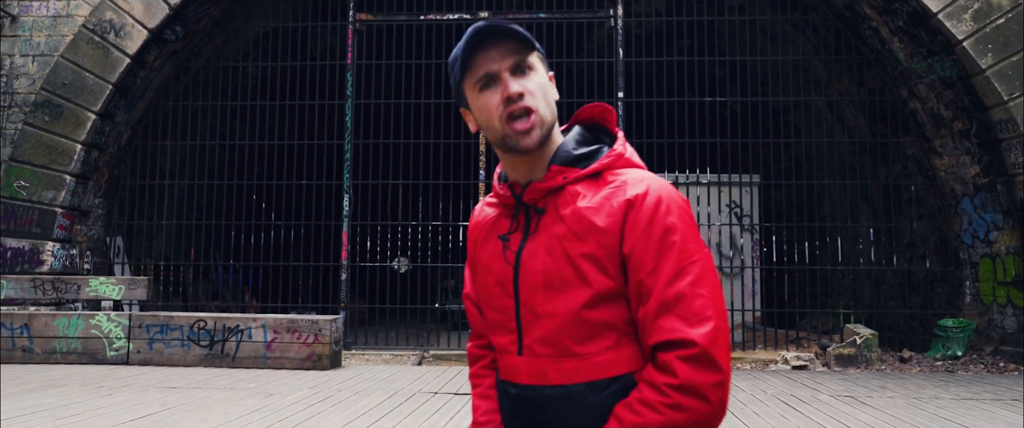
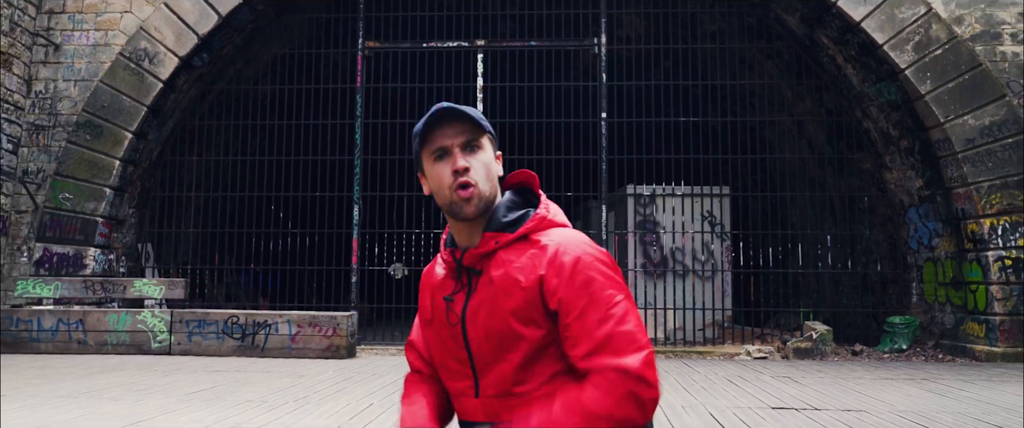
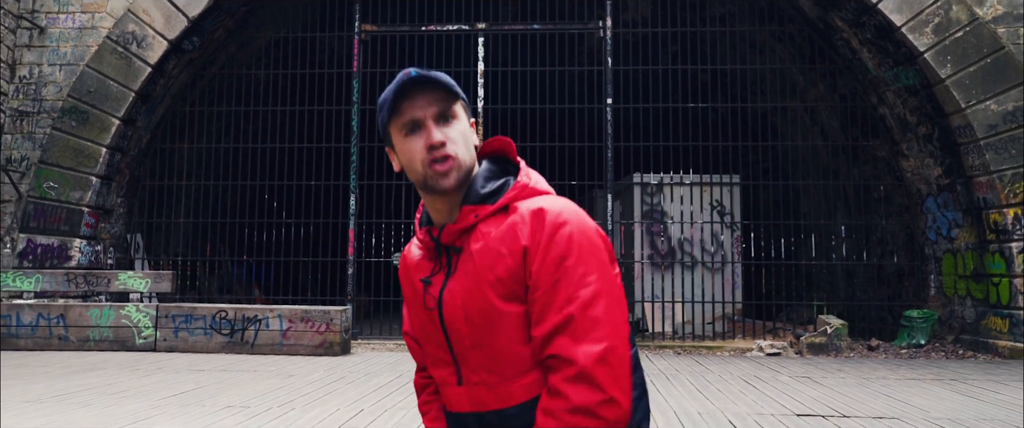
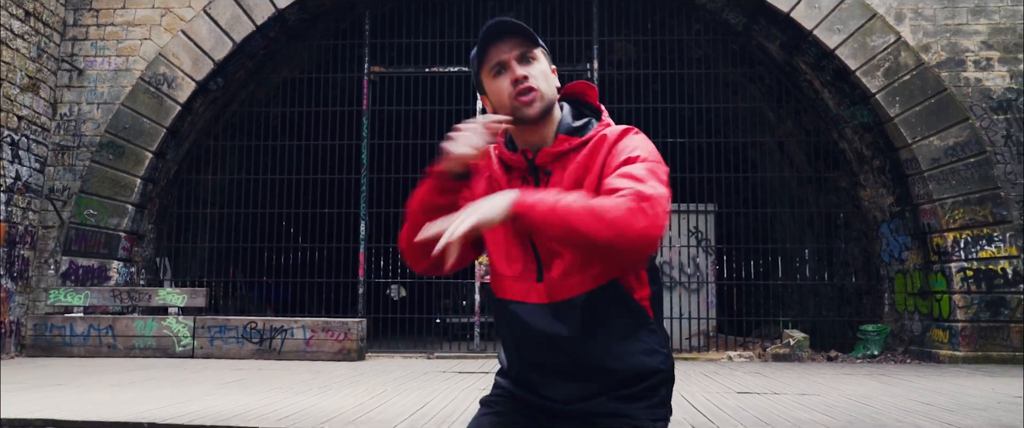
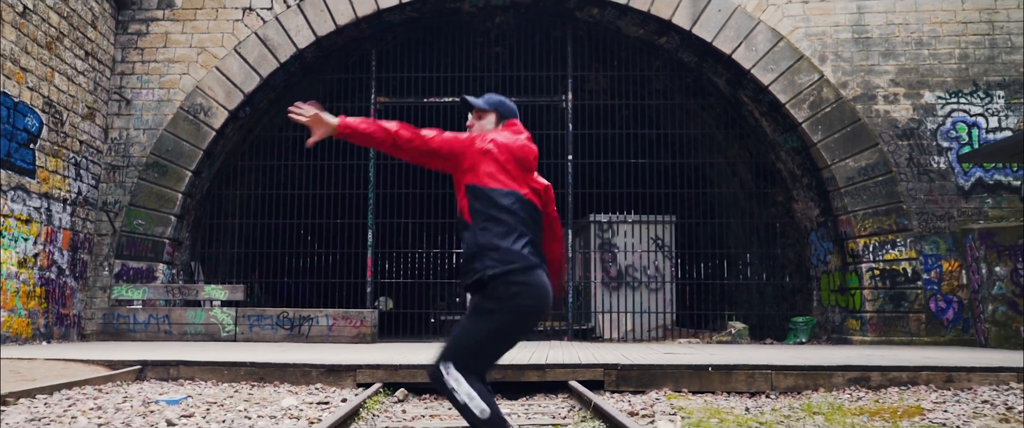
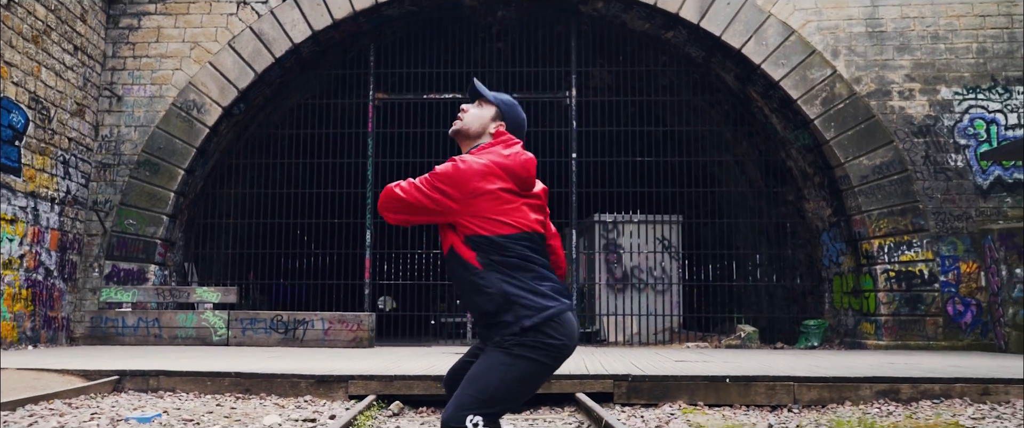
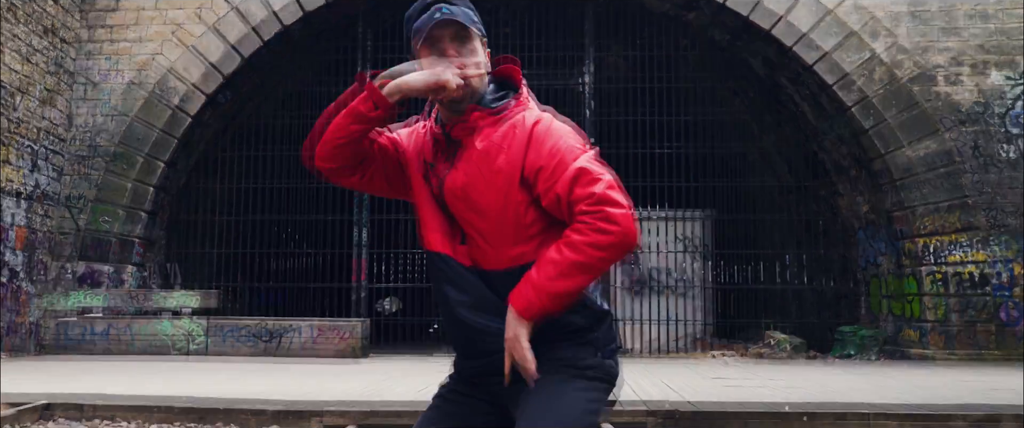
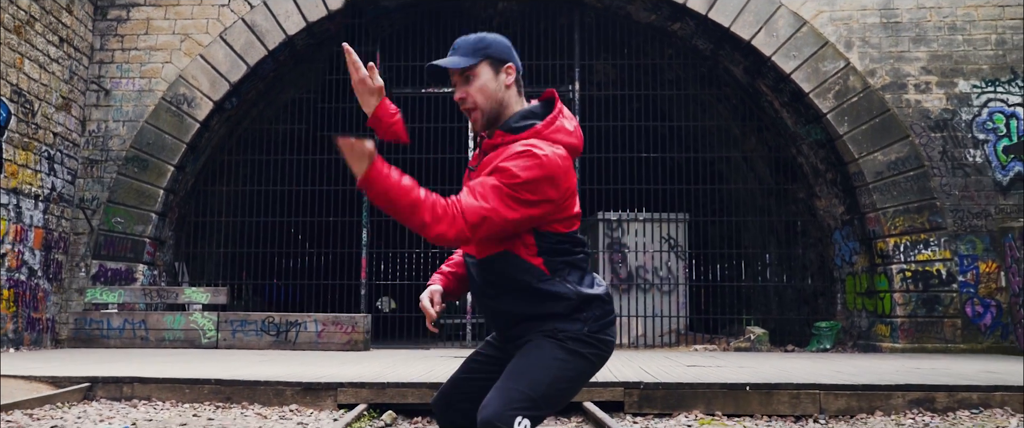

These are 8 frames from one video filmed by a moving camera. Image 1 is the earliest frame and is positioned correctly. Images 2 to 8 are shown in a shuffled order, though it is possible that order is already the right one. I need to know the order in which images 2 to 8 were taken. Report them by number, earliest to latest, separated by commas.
3, 2, 4, 7, 8, 6, 5
